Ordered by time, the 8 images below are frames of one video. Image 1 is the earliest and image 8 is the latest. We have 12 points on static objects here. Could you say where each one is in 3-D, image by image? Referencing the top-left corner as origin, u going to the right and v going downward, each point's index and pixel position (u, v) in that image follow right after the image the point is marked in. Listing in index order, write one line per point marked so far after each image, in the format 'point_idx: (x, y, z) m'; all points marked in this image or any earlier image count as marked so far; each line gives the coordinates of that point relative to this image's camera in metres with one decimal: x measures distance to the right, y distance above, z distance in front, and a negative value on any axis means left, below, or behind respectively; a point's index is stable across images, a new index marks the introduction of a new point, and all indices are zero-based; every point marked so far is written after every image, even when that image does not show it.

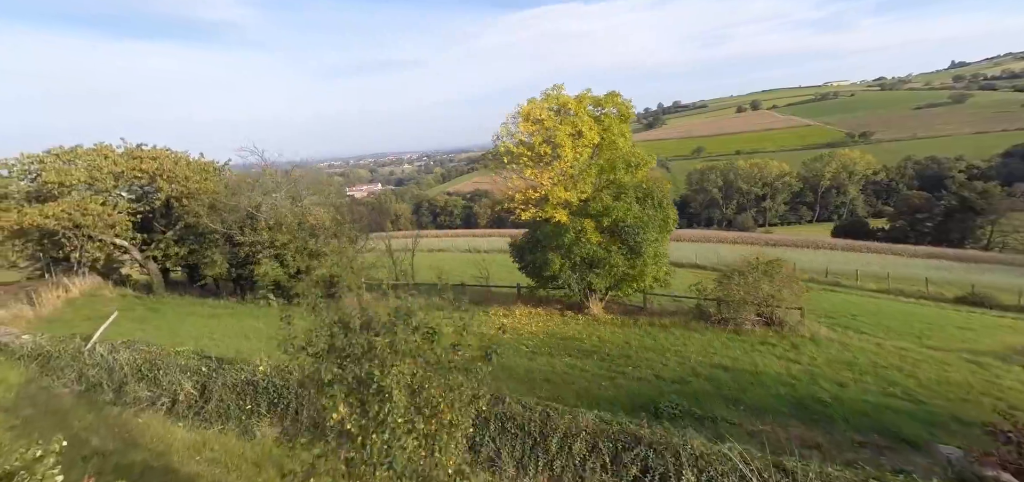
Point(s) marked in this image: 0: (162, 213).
0: (-12.8, +1.1, +17.3) m
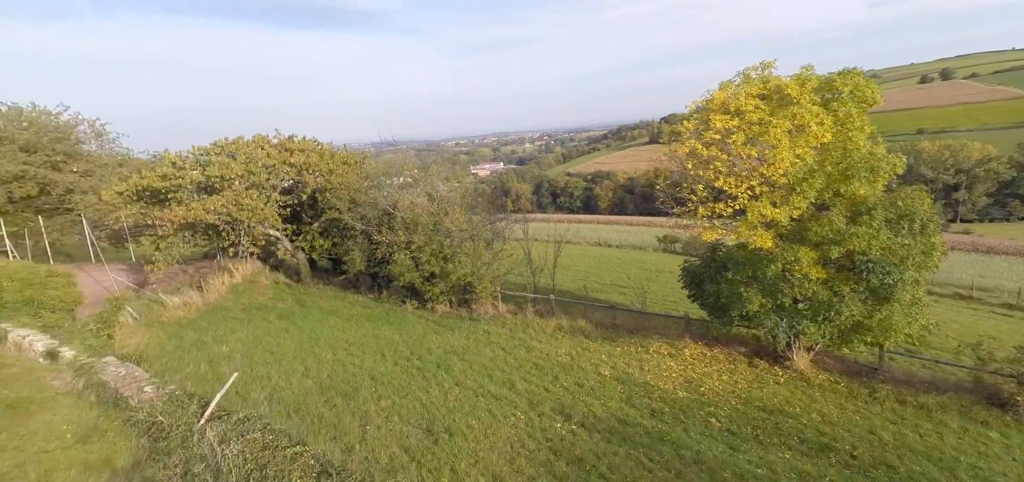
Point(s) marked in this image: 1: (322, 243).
0: (-7.6, +1.3, +17.6) m
1: (-6.9, -0.1, +17.2) m
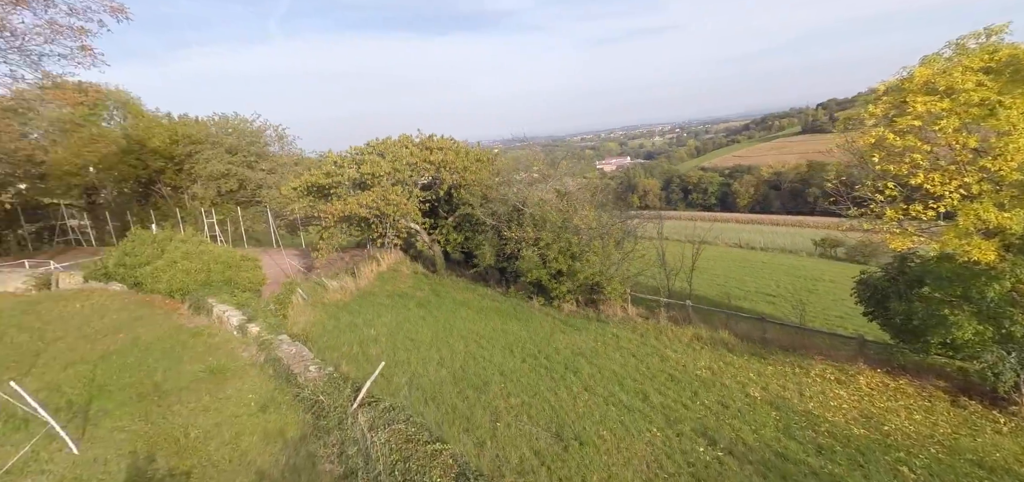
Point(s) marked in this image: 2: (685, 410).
0: (-2.6, +1.6, +18.6) m
1: (-2.1, +0.1, +18.1) m
2: (+2.8, -2.8, +7.7) m
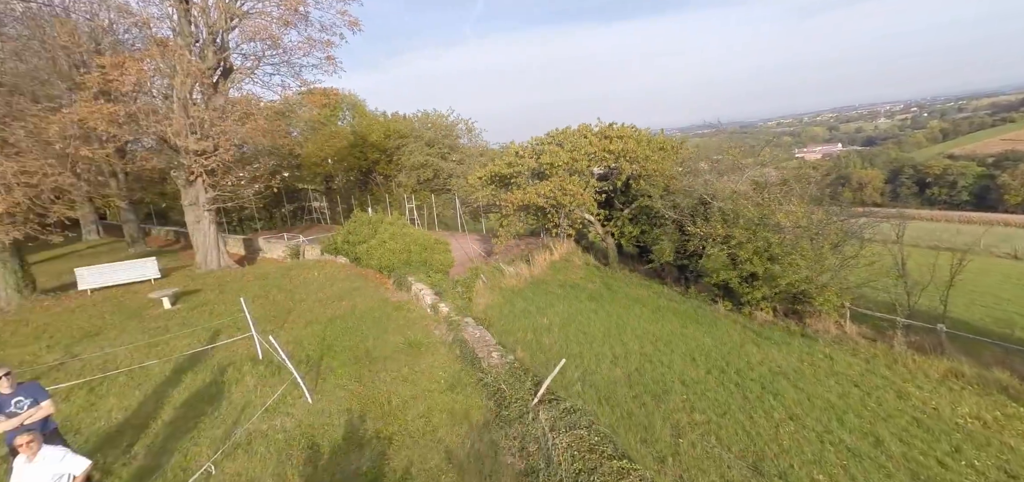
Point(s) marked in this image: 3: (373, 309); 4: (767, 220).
0: (+4.2, +1.9, +17.9) m
1: (+4.4, +0.4, +17.3) m
2: (+5.3, -2.9, +5.9) m
3: (-2.8, -1.4, +9.7) m
4: (+6.8, +0.6, +12.6) m
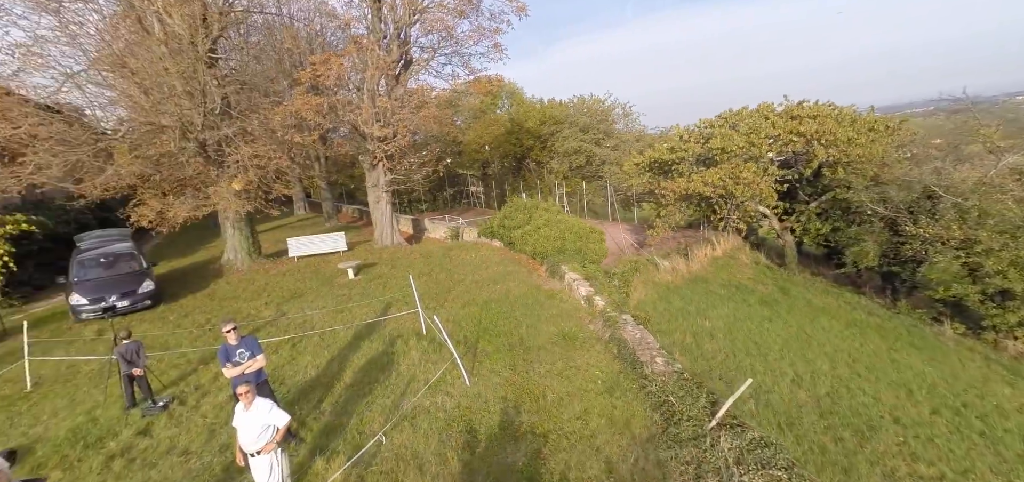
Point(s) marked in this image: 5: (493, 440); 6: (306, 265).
0: (+9.6, +1.9, +15.3) m
1: (+9.6, +0.4, +14.7) m
2: (+6.9, -3.1, +3.7) m
3: (+0.3, -1.1, +9.6) m
4: (+10.4, +0.4, +9.5) m
5: (-0.2, -2.1, +5.1) m
6: (-6.3, -0.7, +14.4) m
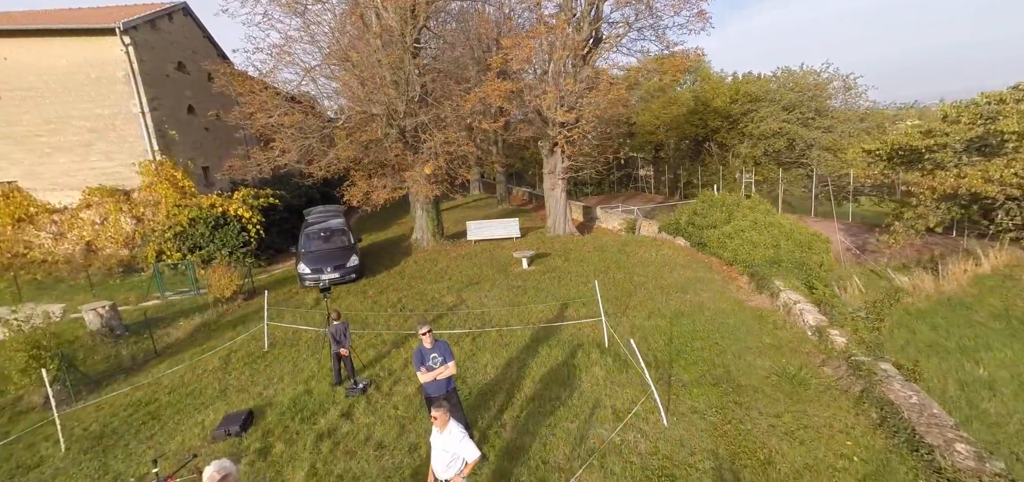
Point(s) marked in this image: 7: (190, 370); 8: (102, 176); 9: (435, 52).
0: (+14.5, +1.3, +10.3) m
1: (+14.2, -0.2, +9.8) m
2: (+7.9, -3.8, +0.5) m
3: (+3.7, -1.2, +8.2) m
4: (+13.3, -0.4, +4.7) m
5: (+1.7, -2.4, +4.1) m
6: (-0.9, -0.3, +14.8) m
7: (-5.3, -2.1, +7.8) m
8: (-13.5, +2.1, +15.7) m
9: (-2.4, +5.7, +14.4) m
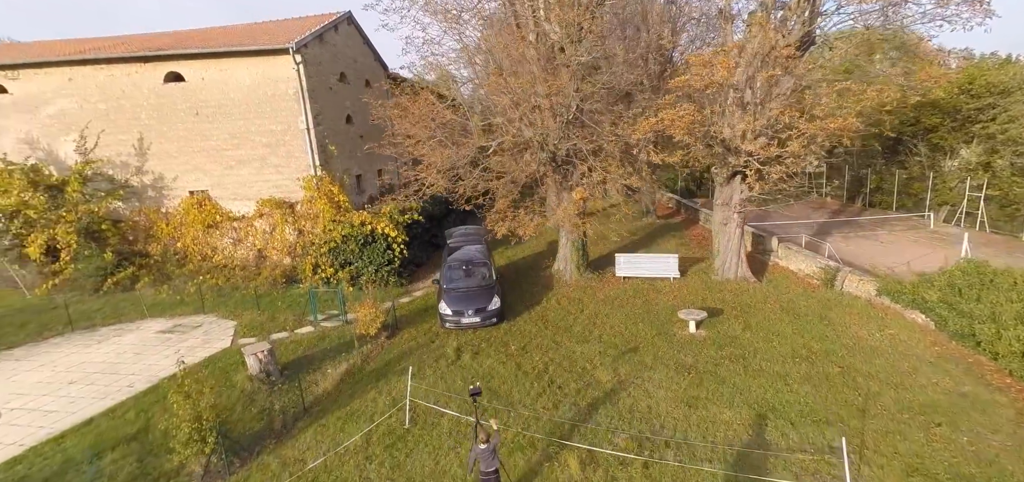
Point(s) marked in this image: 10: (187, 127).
0: (+17.2, -0.9, +4.5) m
1: (+16.7, -2.4, +4.2) m
2: (+8.0, -6.0, -3.0) m
3: (+6.1, -2.8, +5.3) m
4: (+14.5, -2.8, -0.5) m
5: (+3.0, -4.0, +1.9) m
6: (+3.3, -1.4, +12.8) m
7: (-2.8, -3.2, +7.4) m
8: (-8.5, +1.9, +16.8) m
9: (+2.1, +4.7, +12.6) m
10: (-11.5, +4.0, +16.8) m
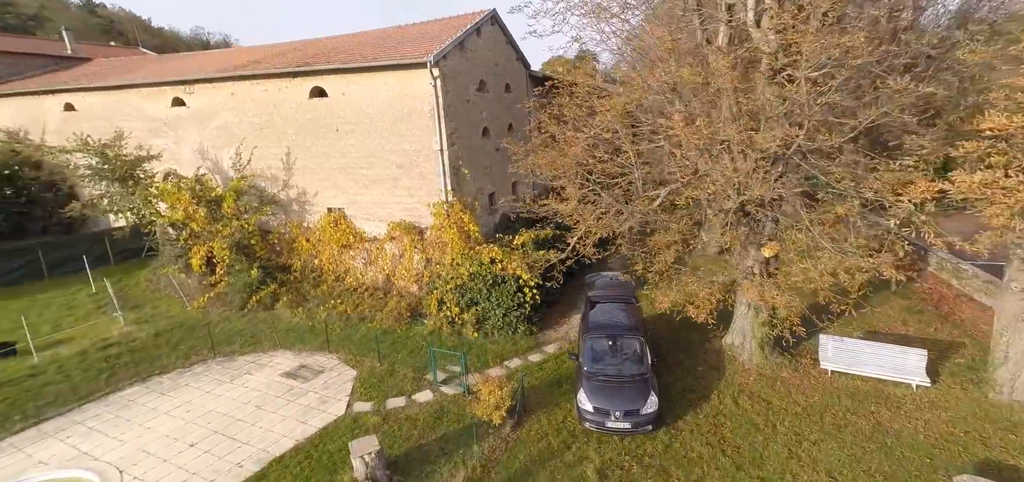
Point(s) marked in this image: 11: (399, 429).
0: (+17.7, -3.7, -2.6) m
1: (+17.1, -5.2, -2.7) m
2: (+6.6, -8.5, -7.2) m
3: (+7.1, -5.0, +1.2) m
4: (+13.7, -5.6, -6.7) m
5: (+3.2, -6.0, -1.2) m
6: (+6.5, -3.0, +9.0) m
7: (-0.9, -4.7, +5.4) m
8: (-3.6, +1.0, +15.8) m
9: (+5.6, +3.1, +8.8) m
10: (-6.4, +3.4, +16.4) m
11: (-2.2, -3.7, +9.2) m
